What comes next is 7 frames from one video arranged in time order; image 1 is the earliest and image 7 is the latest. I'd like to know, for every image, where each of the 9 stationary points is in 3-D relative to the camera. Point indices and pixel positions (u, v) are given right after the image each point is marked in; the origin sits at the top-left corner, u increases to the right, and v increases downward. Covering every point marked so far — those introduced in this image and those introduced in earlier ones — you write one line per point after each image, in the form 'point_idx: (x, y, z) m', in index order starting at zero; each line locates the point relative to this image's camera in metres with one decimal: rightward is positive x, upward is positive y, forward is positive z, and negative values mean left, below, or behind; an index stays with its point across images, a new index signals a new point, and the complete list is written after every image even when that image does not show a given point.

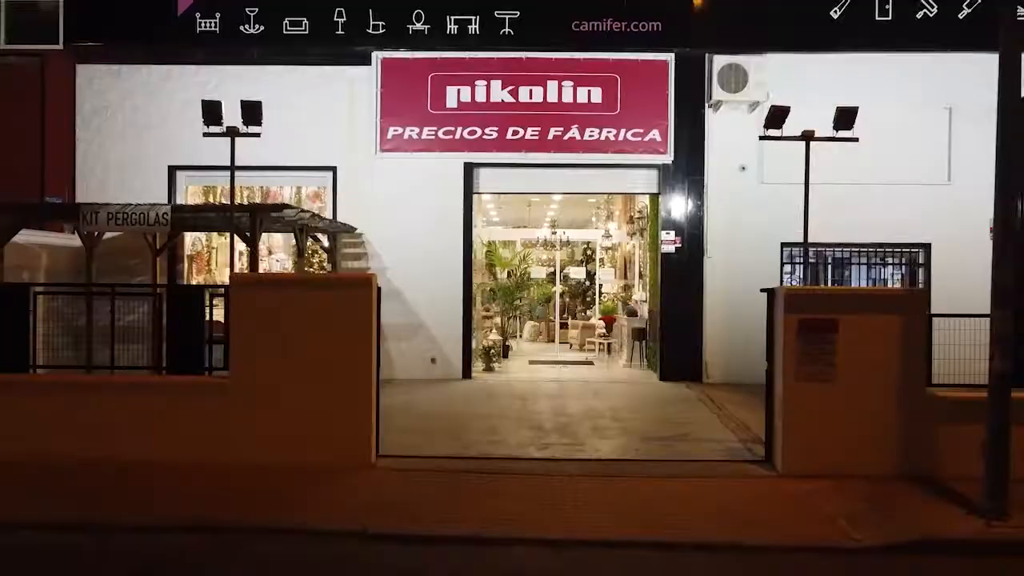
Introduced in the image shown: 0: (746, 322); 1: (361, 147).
0: (+3.0, -0.4, +10.1) m
1: (-1.9, +1.8, +10.2) m
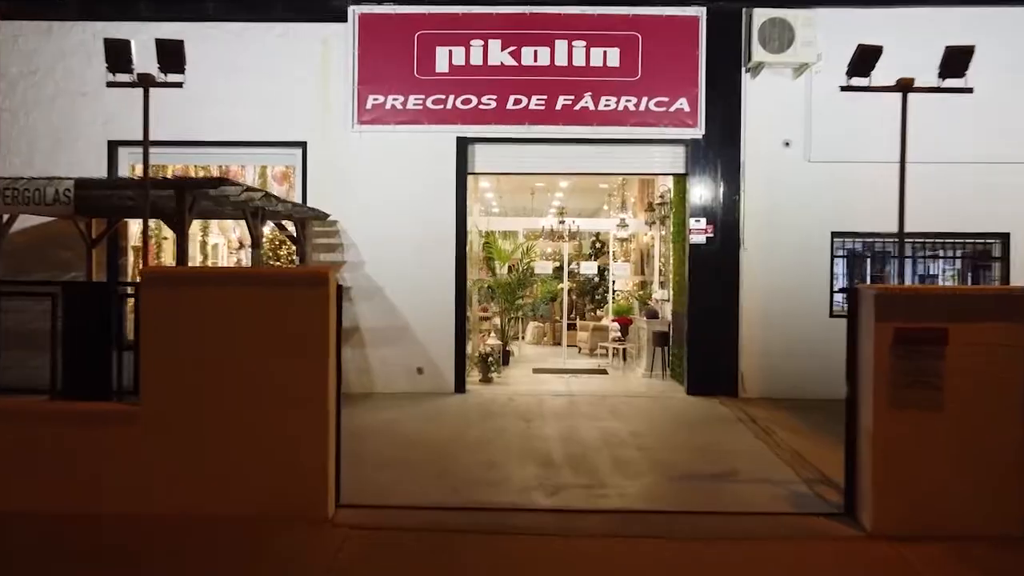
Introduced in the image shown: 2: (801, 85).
0: (+3.0, -0.4, +8.5) m
1: (-1.9, +1.8, +8.7) m
2: (+3.1, +2.2, +8.5) m
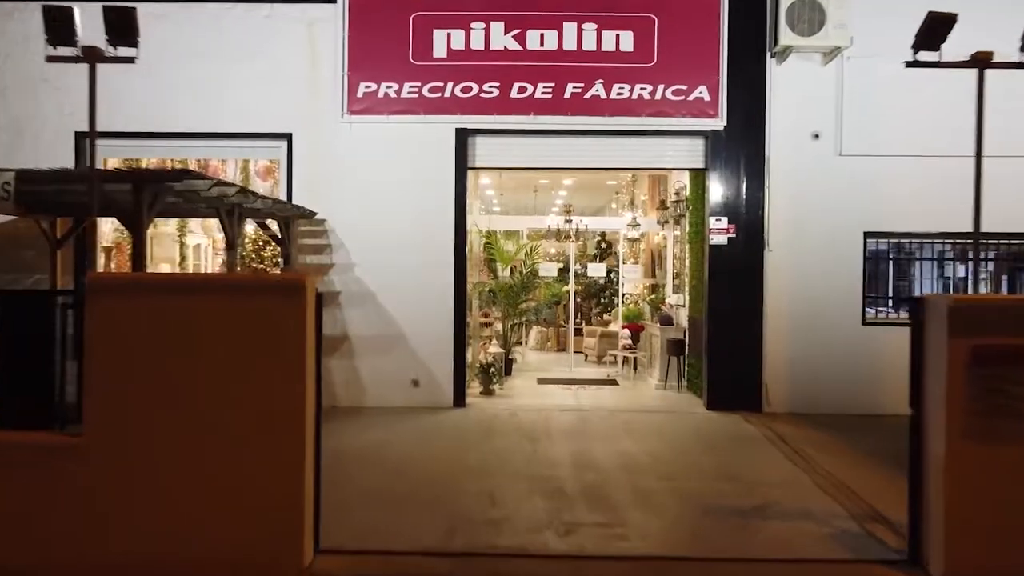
0: (+3.0, -0.4, +7.8) m
1: (-1.9, +1.8, +8.0) m
2: (+3.1, +2.1, +7.8) m
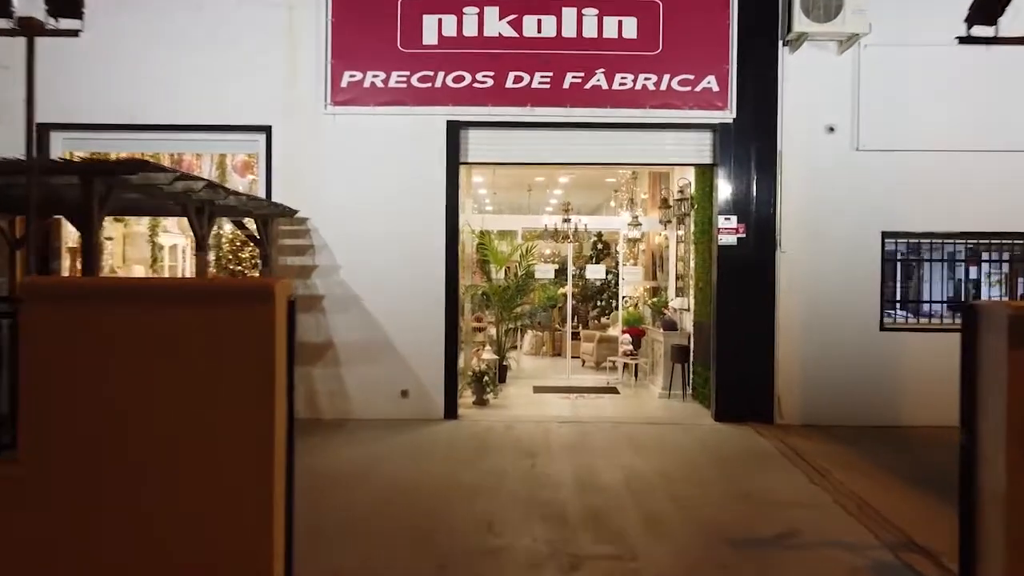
0: (+3.0, -0.5, +7.4) m
1: (-1.9, +1.8, +7.4) m
2: (+3.1, +2.1, +7.3) m
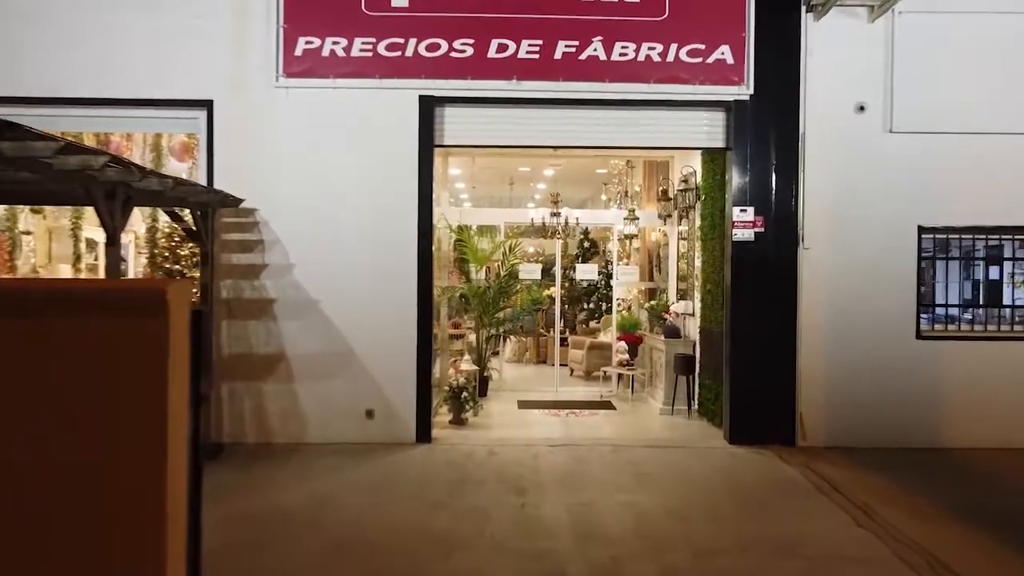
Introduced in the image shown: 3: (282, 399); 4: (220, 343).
0: (+2.8, -0.5, +6.4) m
1: (-2.0, +1.7, +6.4) m
2: (+2.9, +2.1, +6.4) m
3: (-1.8, -0.9, +6.4) m
4: (-2.3, -0.4, +6.3) m
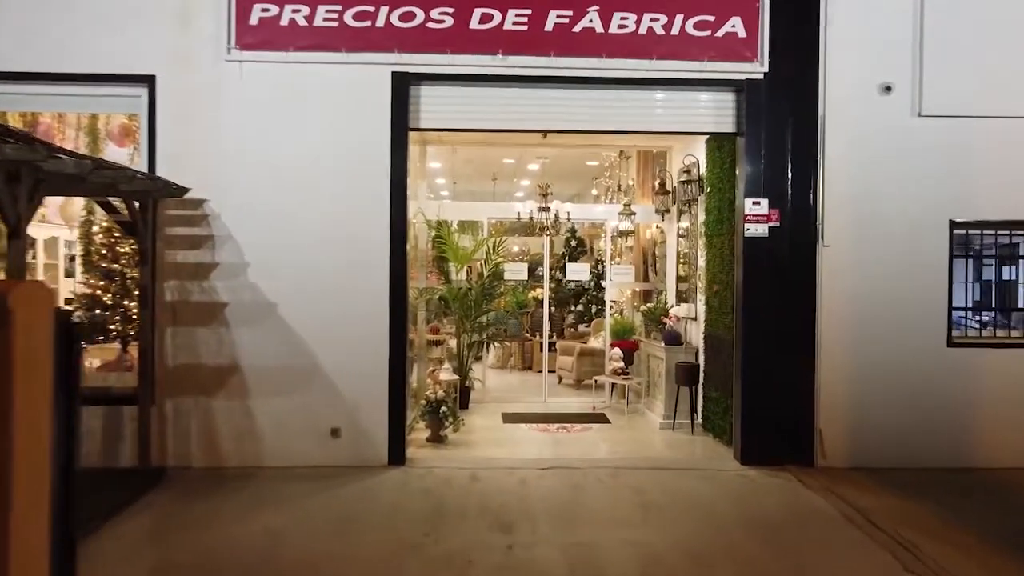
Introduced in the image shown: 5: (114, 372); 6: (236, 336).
0: (+2.7, -0.5, +5.8) m
1: (-2.2, +1.7, +5.6) m
2: (+2.8, +2.1, +5.7) m
3: (-1.9, -0.9, +5.6) m
4: (-2.4, -0.4, +5.6) m
5: (-2.9, -0.6, +5.9) m
6: (-1.9, -0.3, +5.6) m
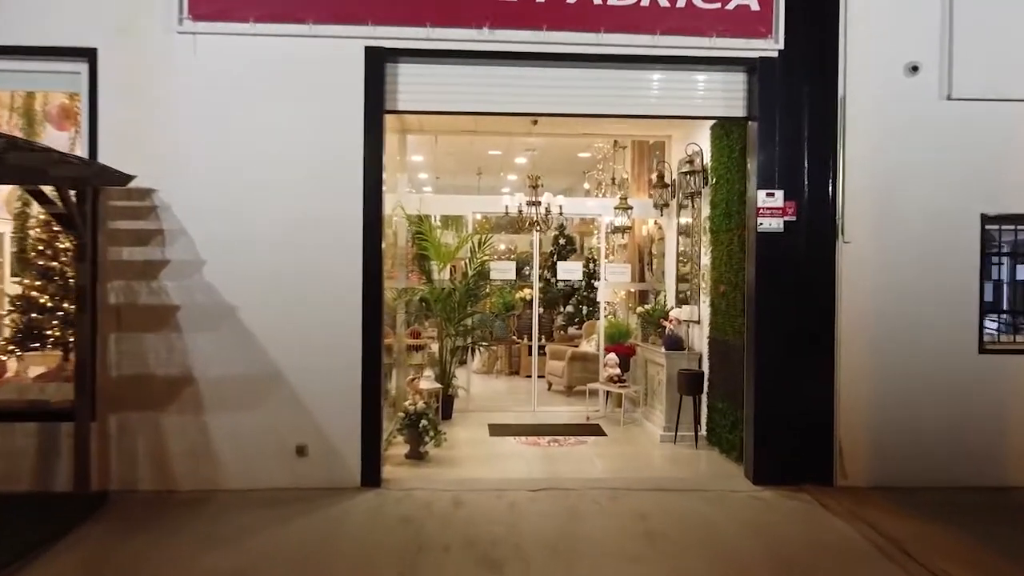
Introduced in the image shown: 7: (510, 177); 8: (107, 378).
0: (+2.7, -0.5, +5.2) m
1: (-2.2, +1.7, +5.0) m
2: (+2.7, +2.1, +5.2) m
3: (-2.0, -0.9, +5.0) m
4: (-2.5, -0.5, +4.9) m
5: (-3.0, -0.6, +5.2) m
6: (-2.0, -0.3, +5.0) m
7: (0.0, +1.4, +9.7) m
8: (-2.5, -0.5, +4.9) m
